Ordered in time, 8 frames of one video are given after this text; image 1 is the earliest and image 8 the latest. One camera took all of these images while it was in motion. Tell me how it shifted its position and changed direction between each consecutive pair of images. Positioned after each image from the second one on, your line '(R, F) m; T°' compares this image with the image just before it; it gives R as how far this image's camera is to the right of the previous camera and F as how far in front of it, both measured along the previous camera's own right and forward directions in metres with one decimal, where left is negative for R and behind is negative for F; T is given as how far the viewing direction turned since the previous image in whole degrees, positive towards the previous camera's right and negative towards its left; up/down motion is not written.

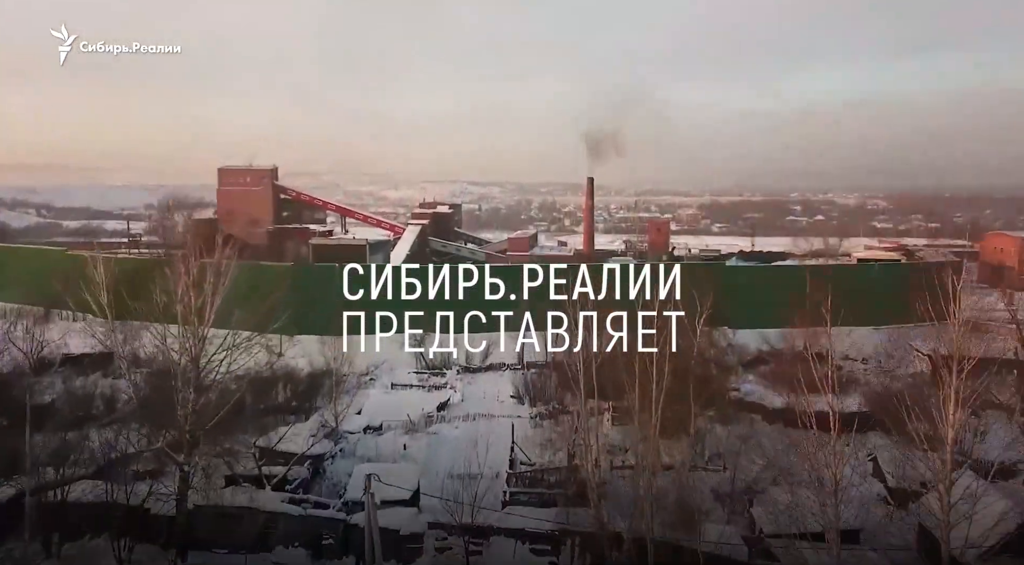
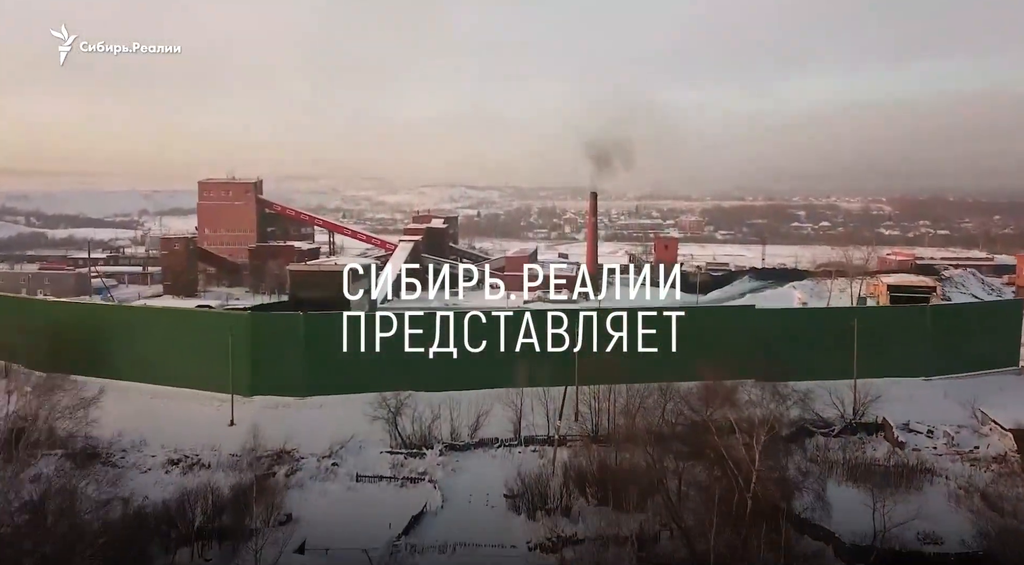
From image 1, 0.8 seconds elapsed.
(+0.1, +1.6) m; 0°
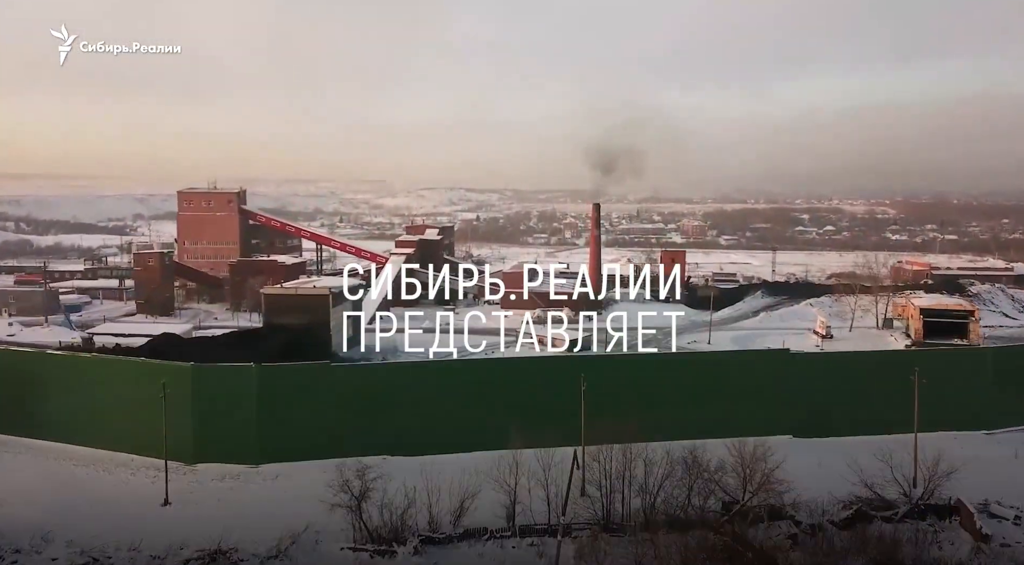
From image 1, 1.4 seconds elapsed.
(+0.1, +1.4) m; 0°
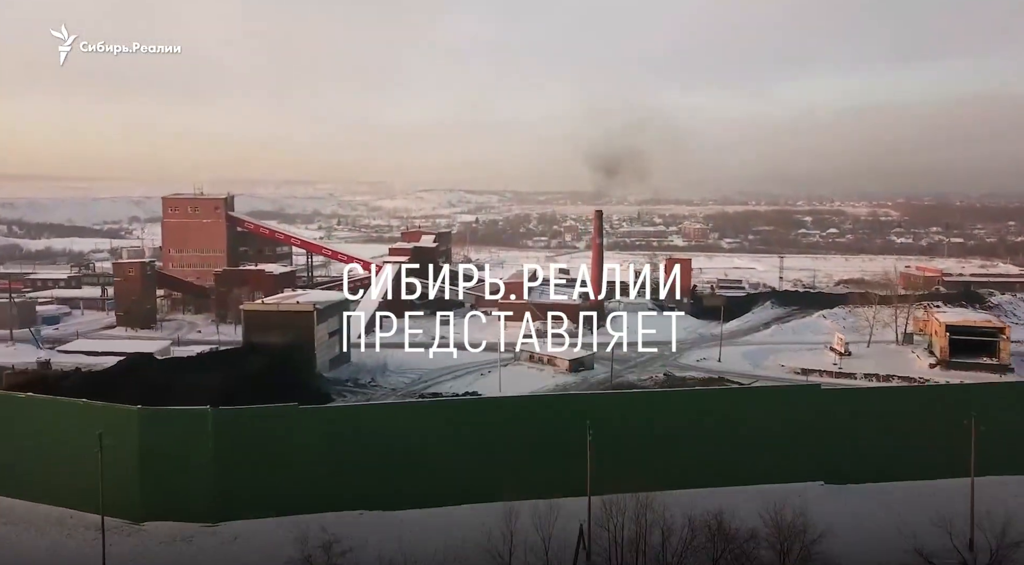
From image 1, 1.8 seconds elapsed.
(0.0, +1.0) m; 0°
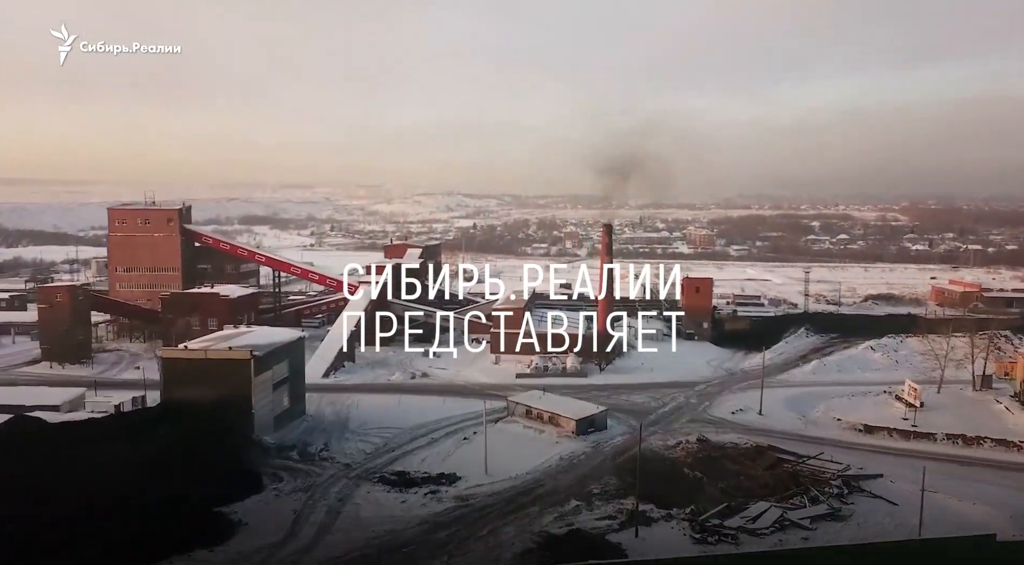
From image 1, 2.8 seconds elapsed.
(+0.1, +2.9) m; 0°
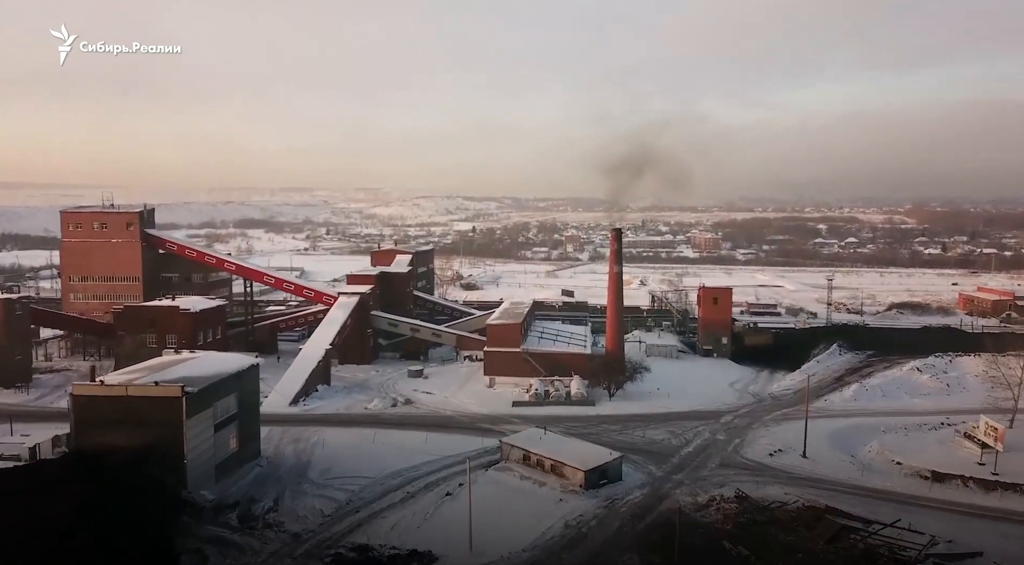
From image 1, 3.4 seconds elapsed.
(+0.1, +2.0) m; 0°
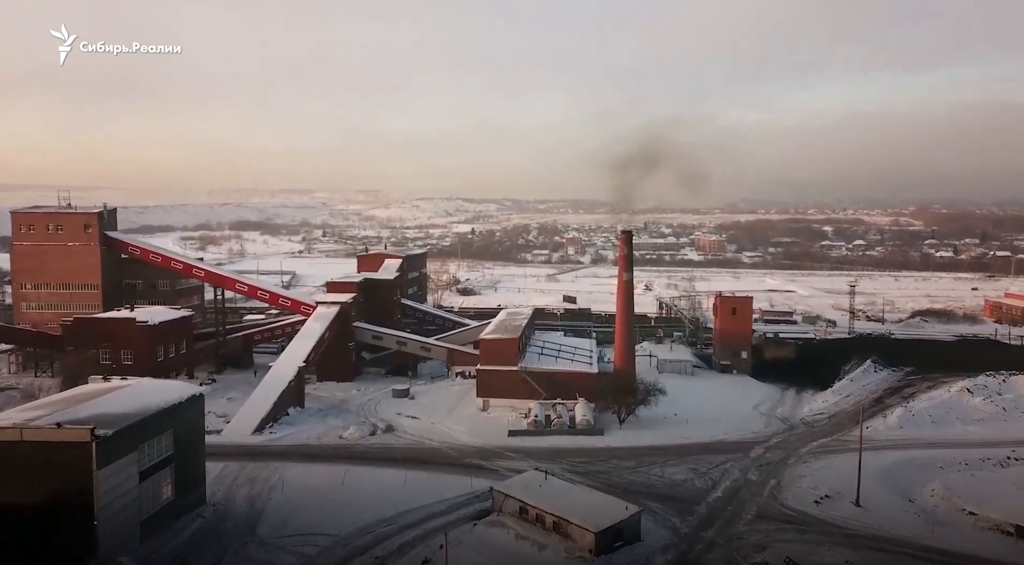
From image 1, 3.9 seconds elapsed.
(+0.1, +1.7) m; 0°
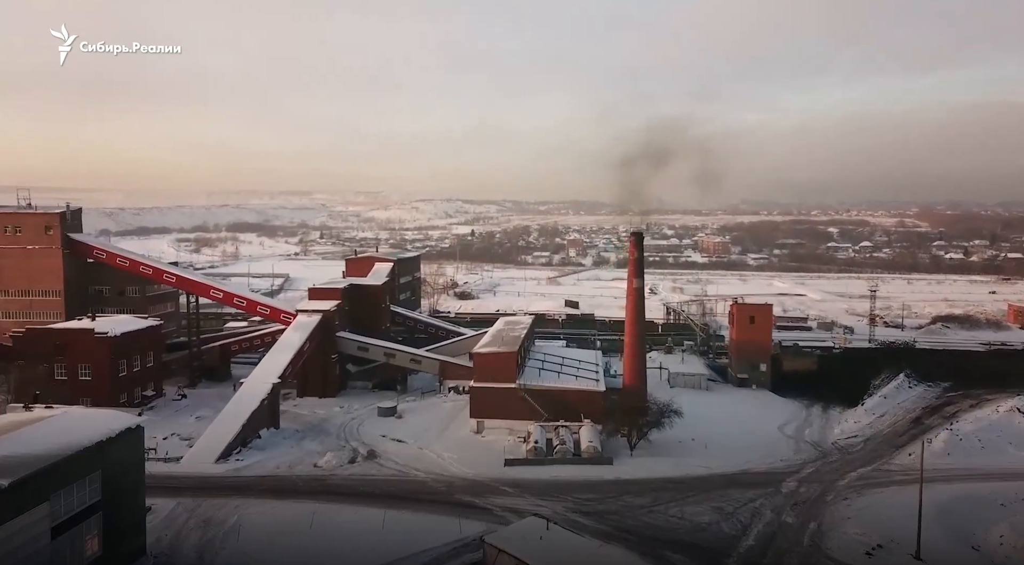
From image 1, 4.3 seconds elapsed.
(+0.1, +1.3) m; 0°
